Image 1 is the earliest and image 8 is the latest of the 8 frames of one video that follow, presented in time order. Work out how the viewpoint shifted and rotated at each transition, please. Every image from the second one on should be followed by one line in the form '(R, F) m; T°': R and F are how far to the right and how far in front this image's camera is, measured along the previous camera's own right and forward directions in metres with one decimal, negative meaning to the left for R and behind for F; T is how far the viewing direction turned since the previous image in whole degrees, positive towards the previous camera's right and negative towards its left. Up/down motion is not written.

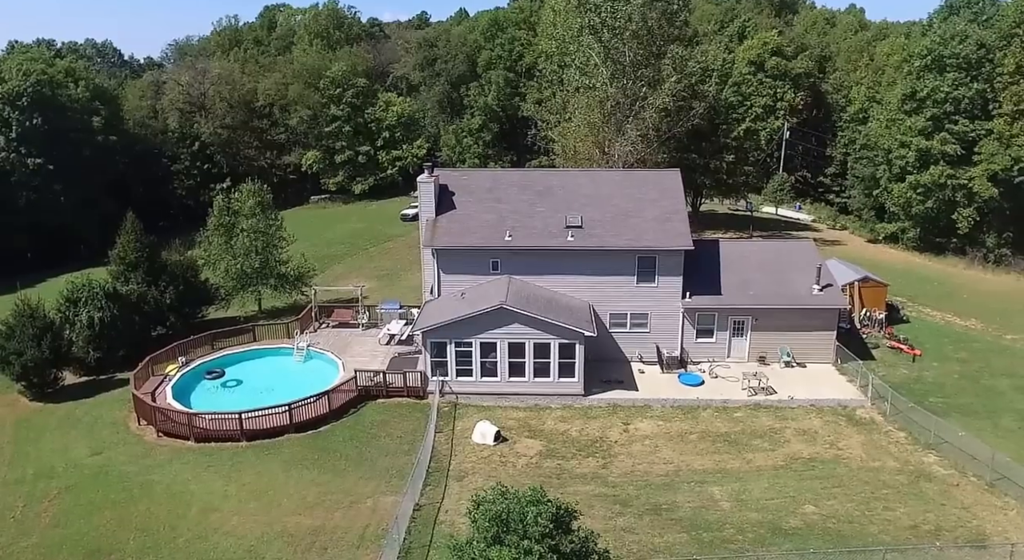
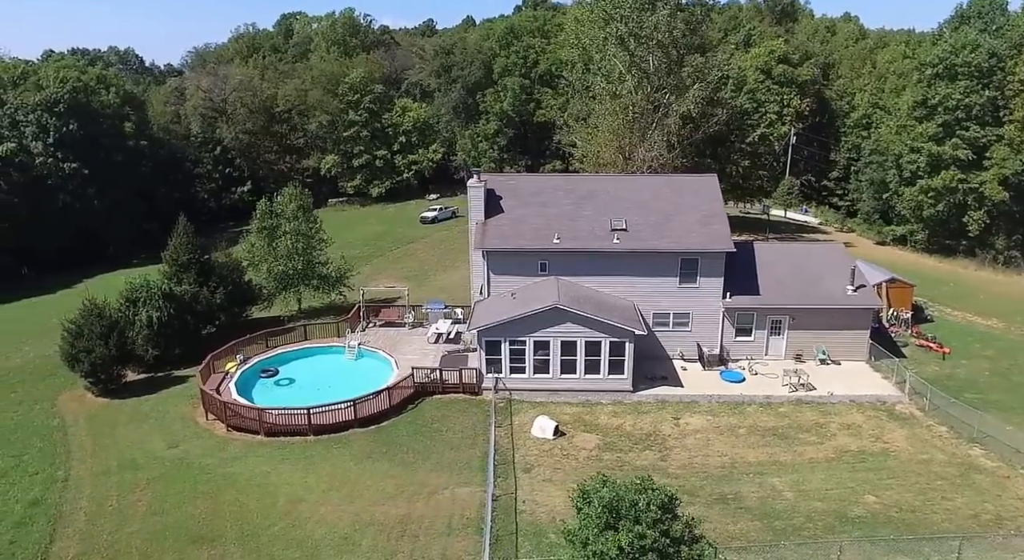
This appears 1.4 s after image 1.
(-2.2, -1.0) m; +1°
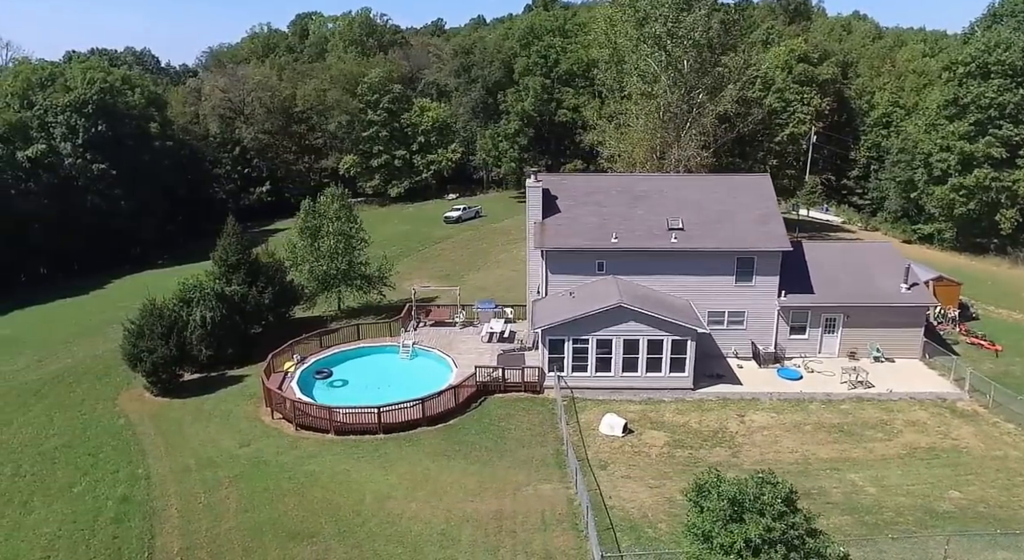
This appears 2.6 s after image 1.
(-2.4, -0.2) m; 0°
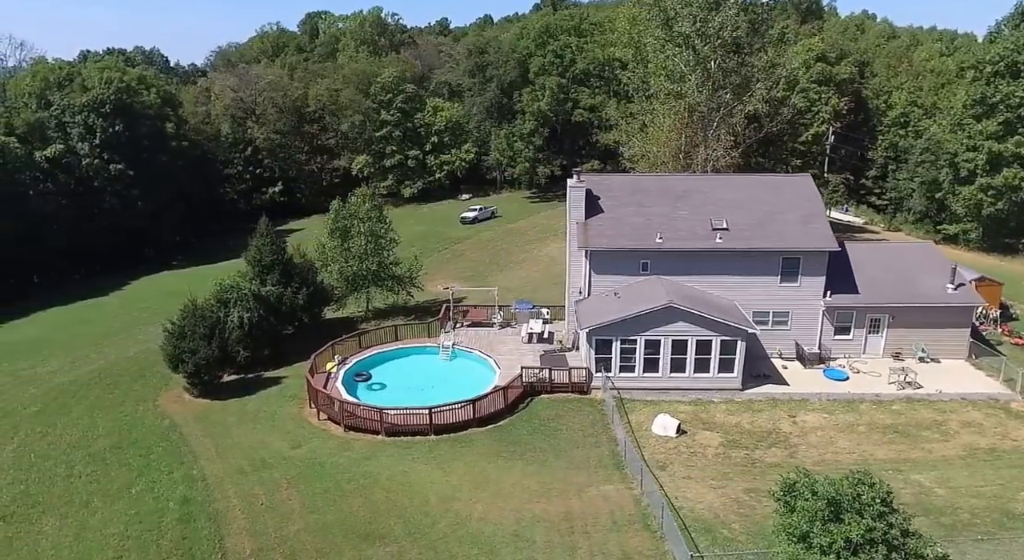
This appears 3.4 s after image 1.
(-1.9, +0.2) m; 0°
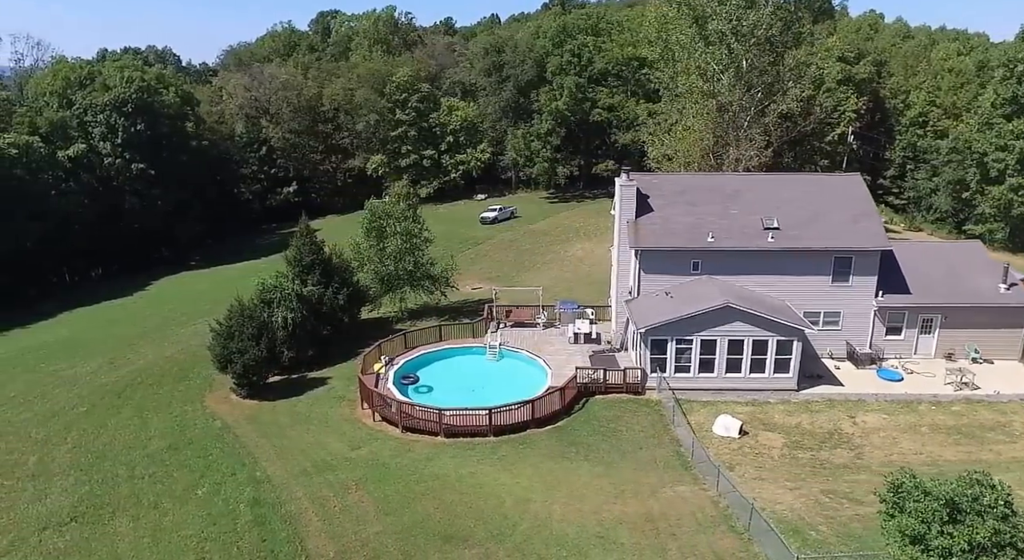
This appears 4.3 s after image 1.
(-2.1, +0.2) m; 0°
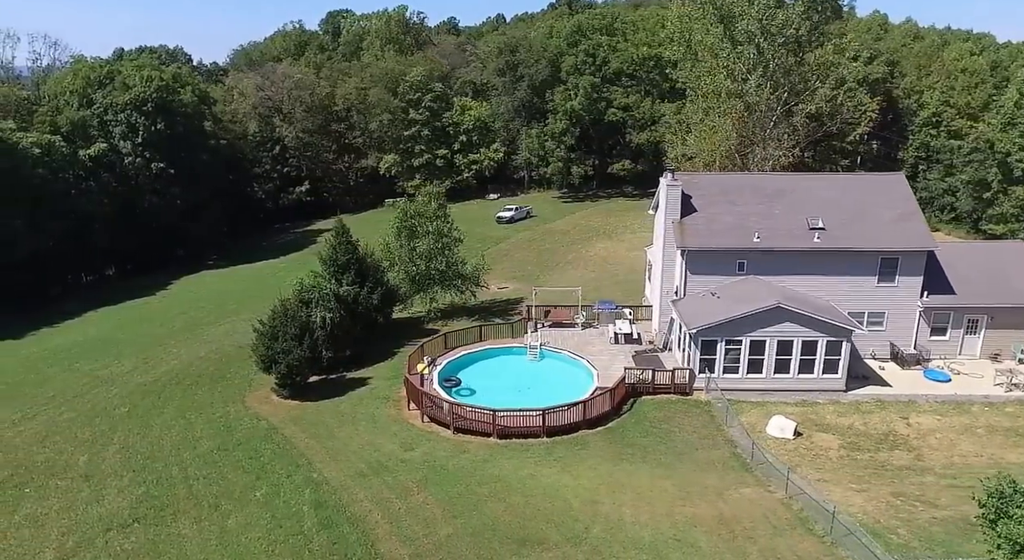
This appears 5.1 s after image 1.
(-1.9, +0.2) m; 0°
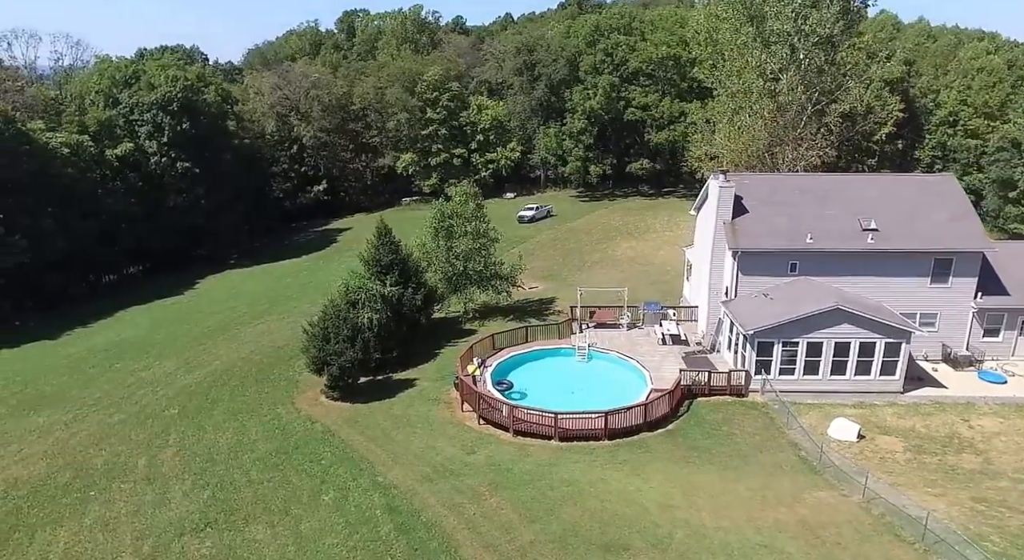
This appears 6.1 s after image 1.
(-2.0, +0.2) m; 0°
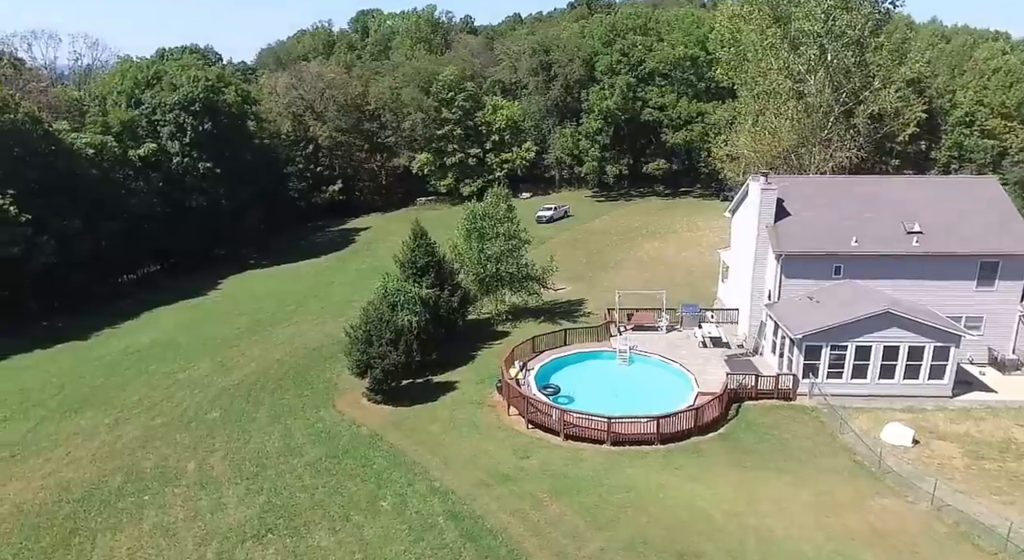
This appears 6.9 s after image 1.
(-1.7, +0.2) m; 0°
